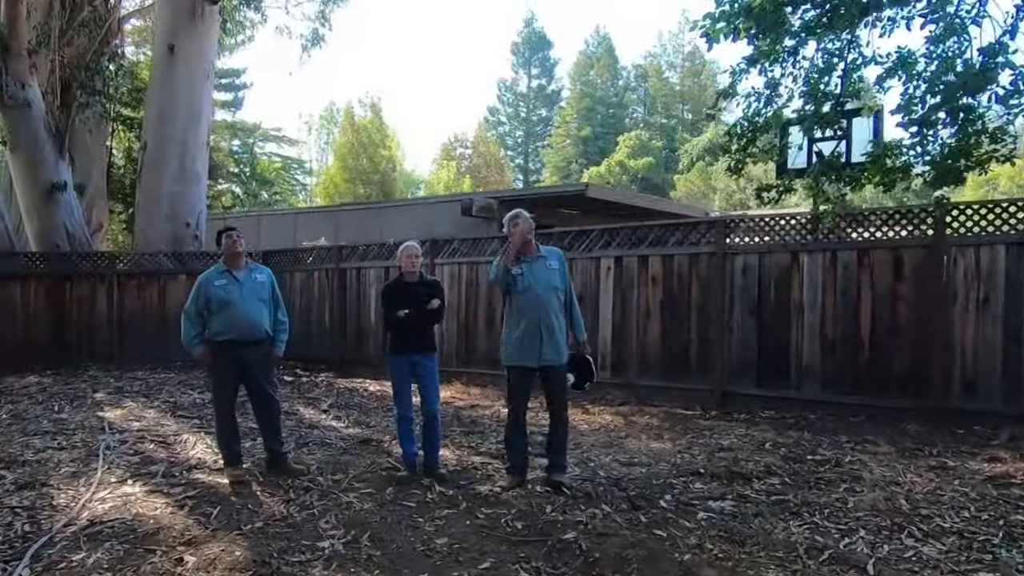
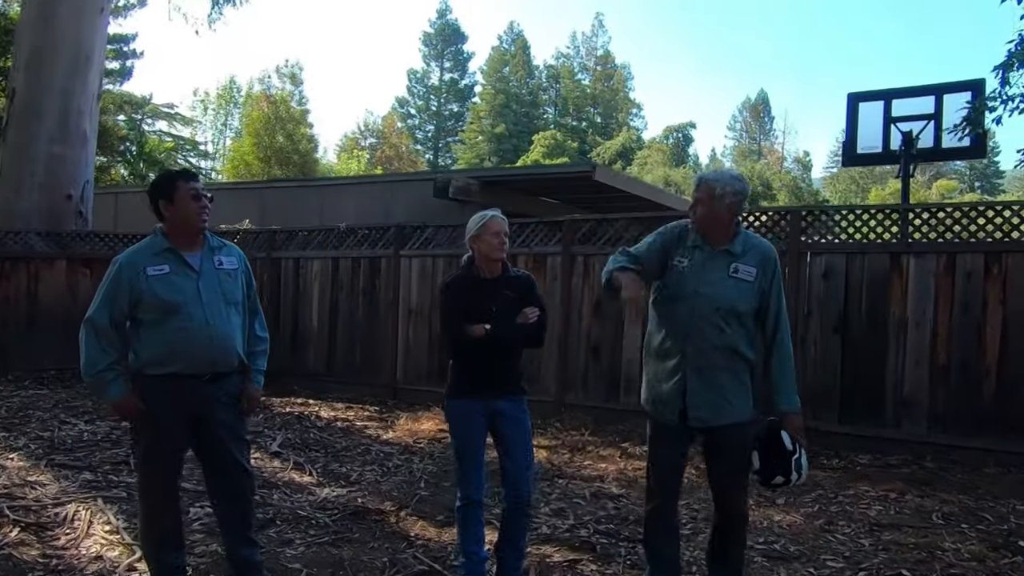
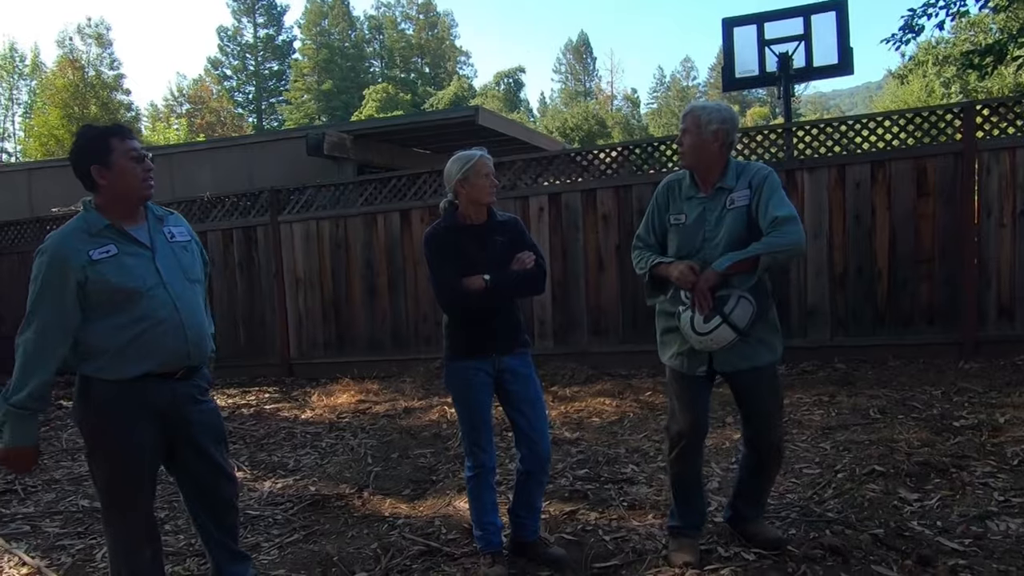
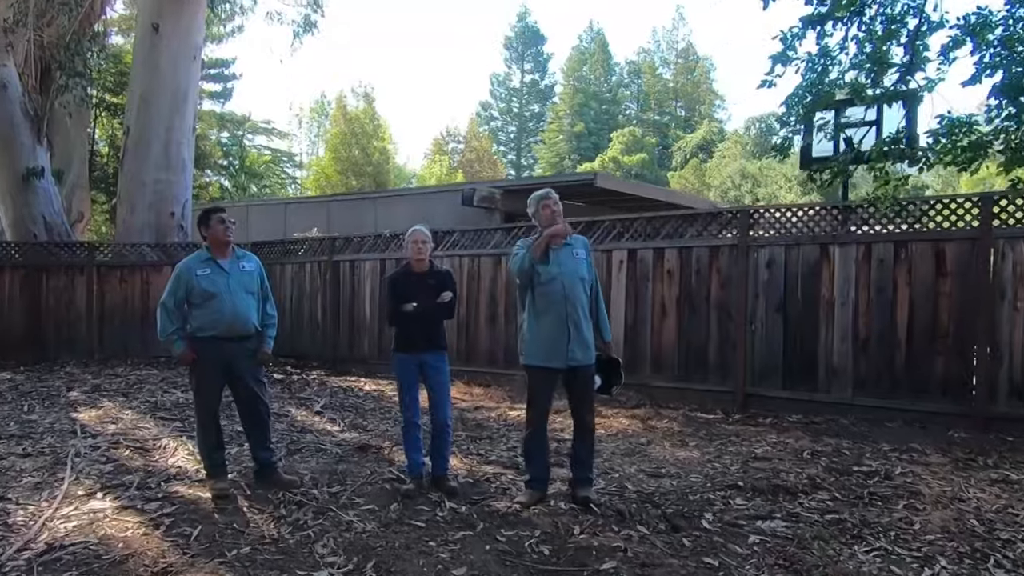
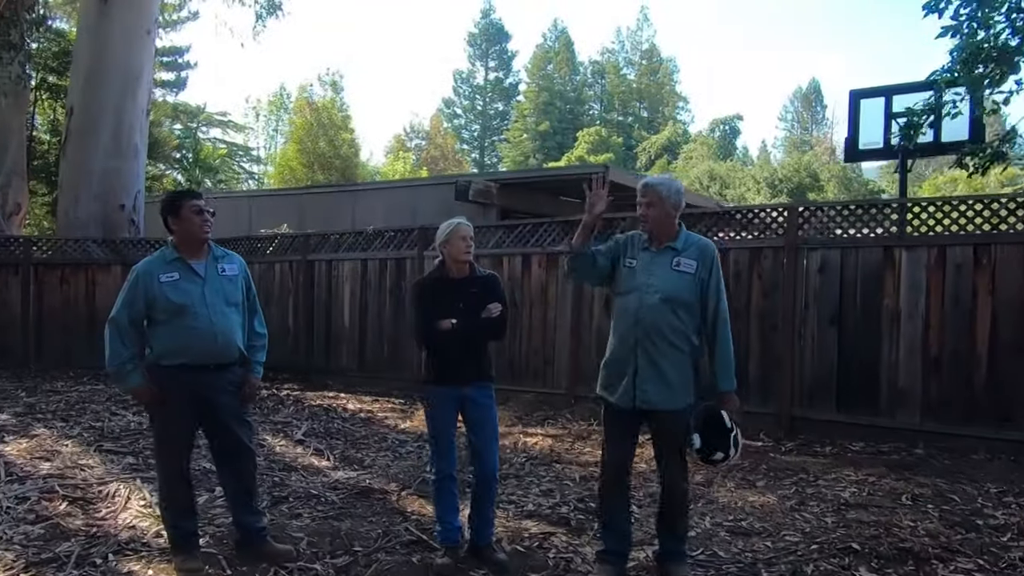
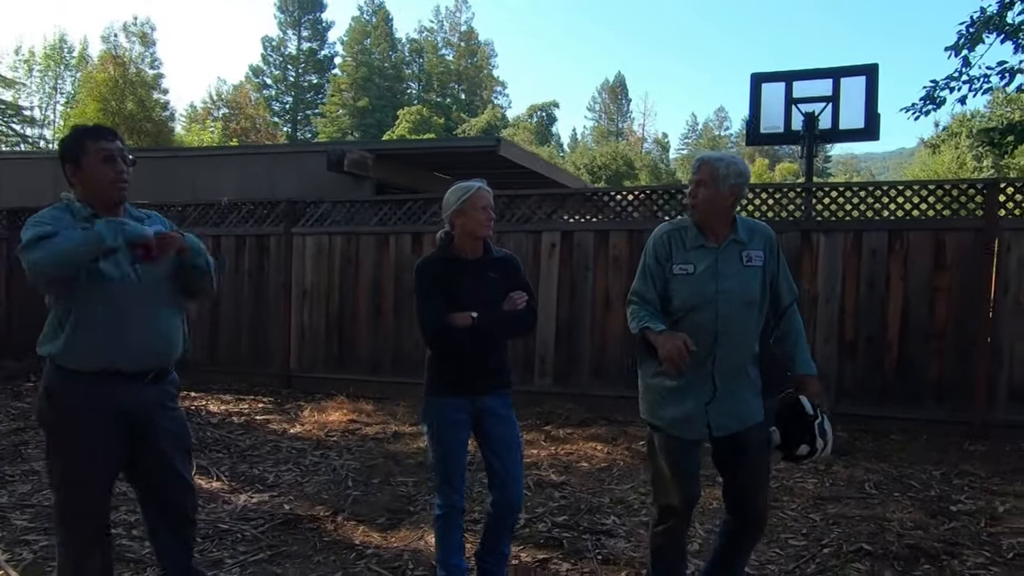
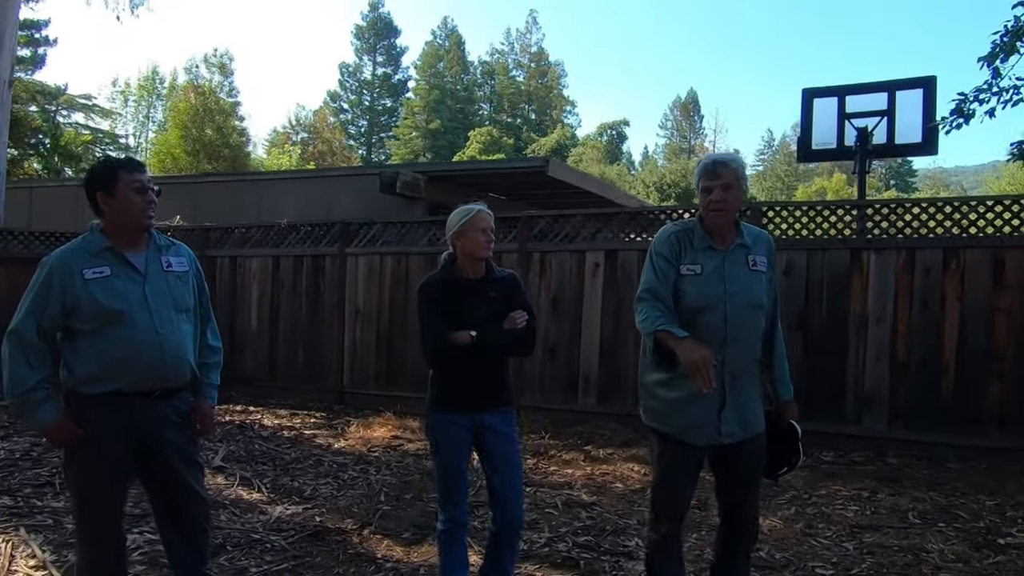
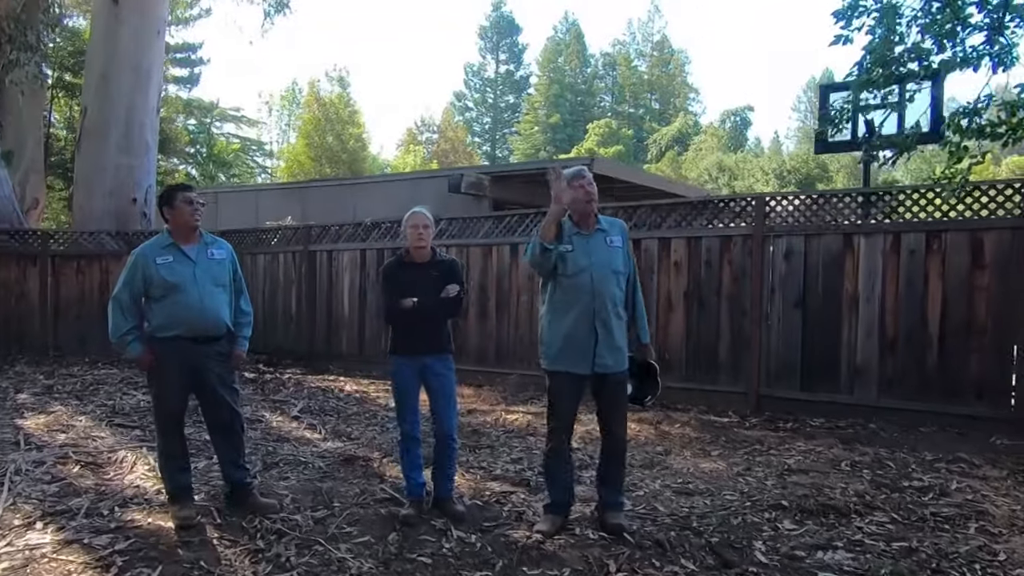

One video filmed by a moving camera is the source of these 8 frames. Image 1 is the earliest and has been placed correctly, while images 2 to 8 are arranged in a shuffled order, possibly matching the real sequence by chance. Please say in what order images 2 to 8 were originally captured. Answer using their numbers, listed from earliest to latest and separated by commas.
4, 8, 5, 2, 7, 6, 3
